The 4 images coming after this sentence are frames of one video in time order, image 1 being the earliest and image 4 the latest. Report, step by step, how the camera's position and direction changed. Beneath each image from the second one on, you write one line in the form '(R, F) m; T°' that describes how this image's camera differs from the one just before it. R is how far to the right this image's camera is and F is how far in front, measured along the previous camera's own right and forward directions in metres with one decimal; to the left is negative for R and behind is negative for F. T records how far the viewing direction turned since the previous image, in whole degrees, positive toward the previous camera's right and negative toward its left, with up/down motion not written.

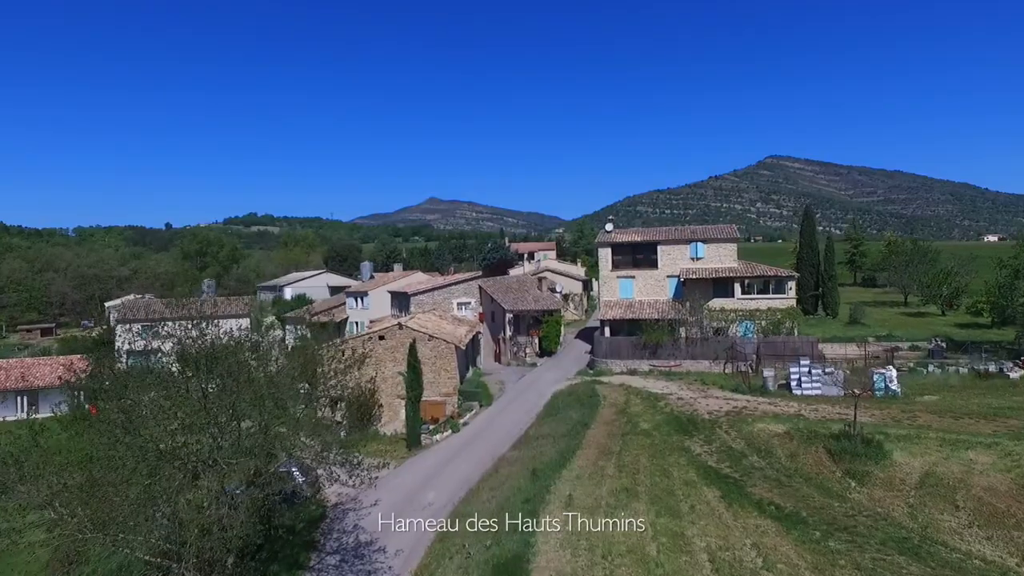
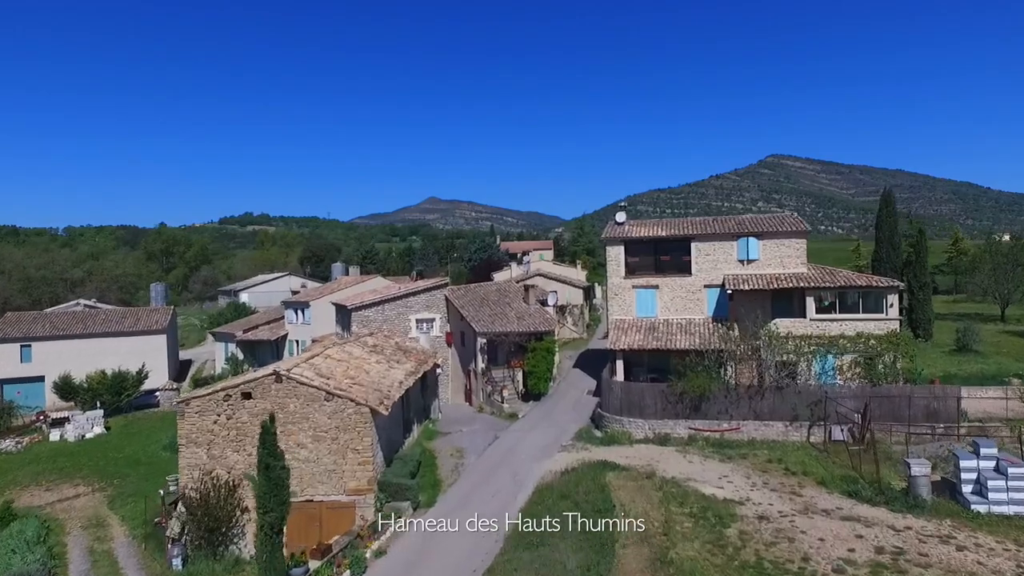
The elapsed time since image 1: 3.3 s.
(+1.1, +12.2) m; 0°
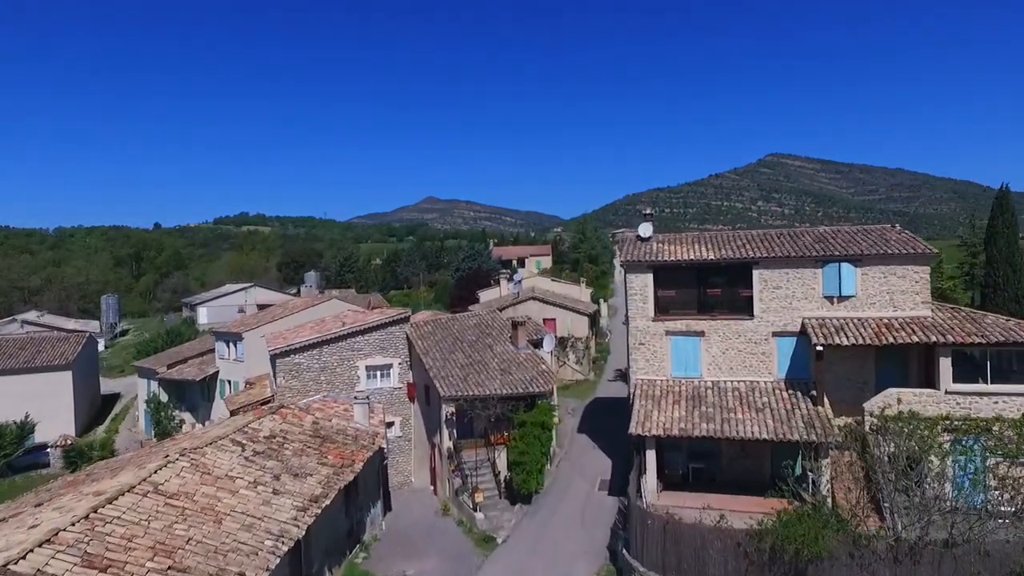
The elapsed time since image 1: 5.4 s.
(+0.6, +9.3) m; 0°
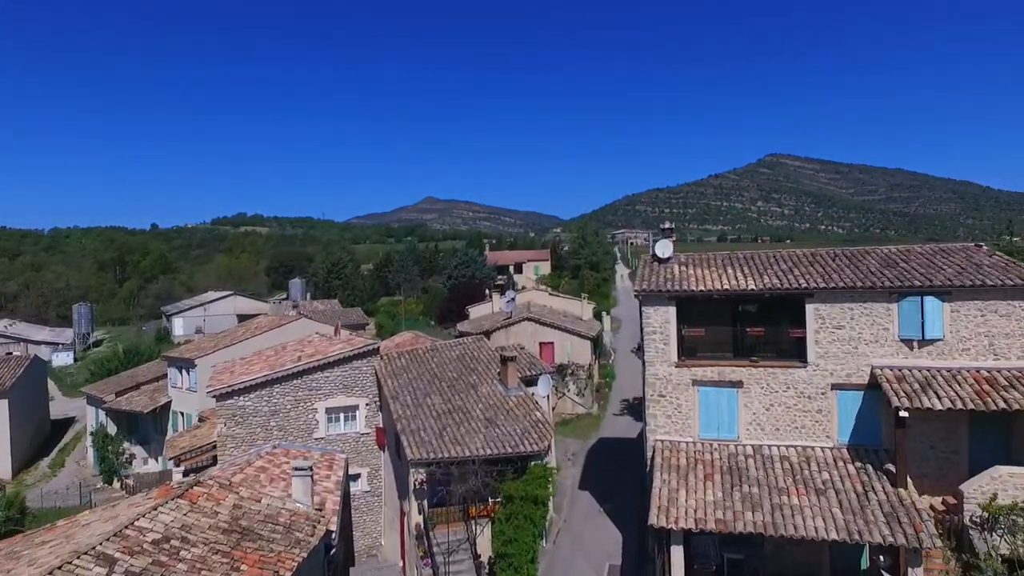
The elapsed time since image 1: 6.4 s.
(+0.3, +4.4) m; 0°
